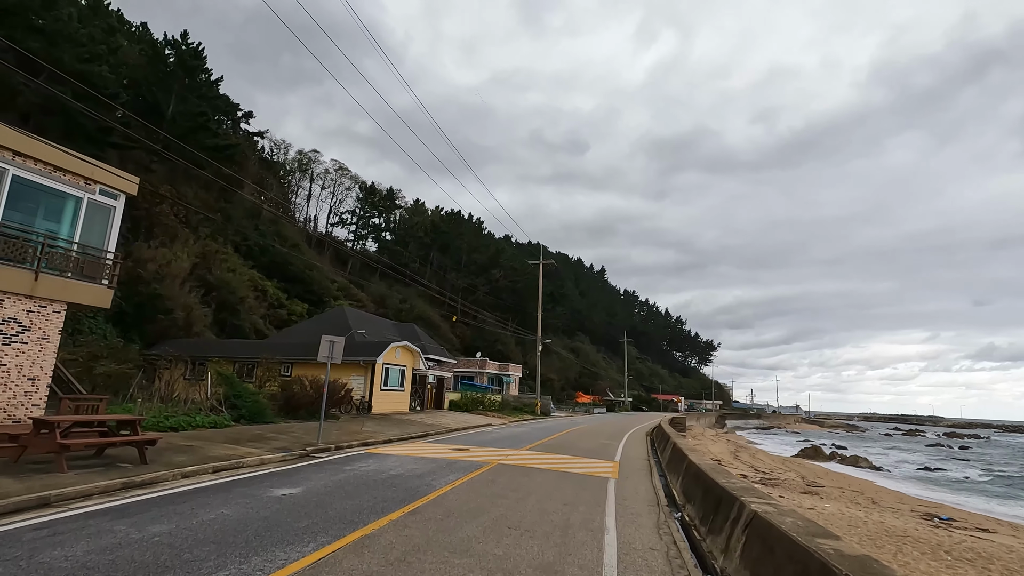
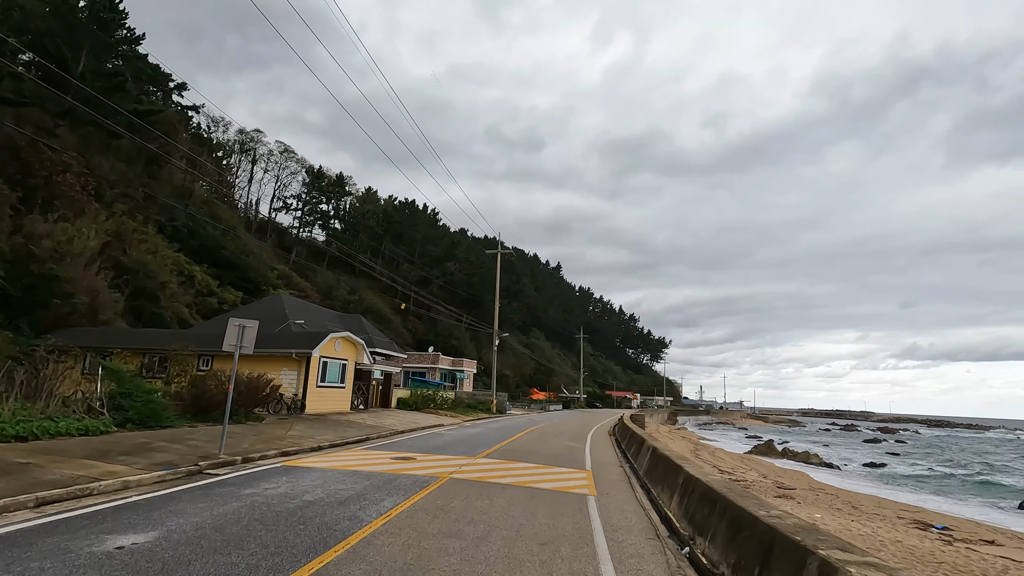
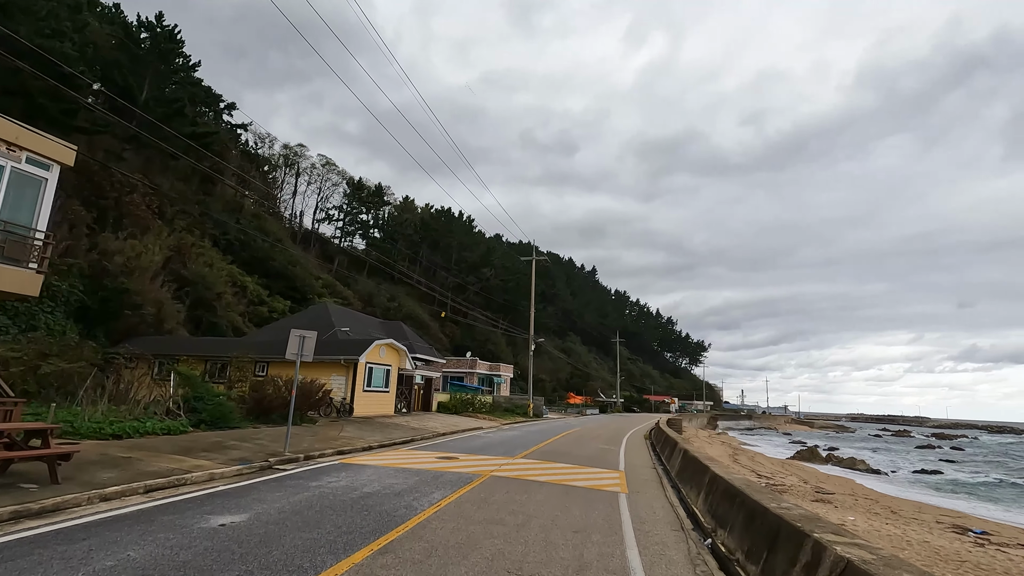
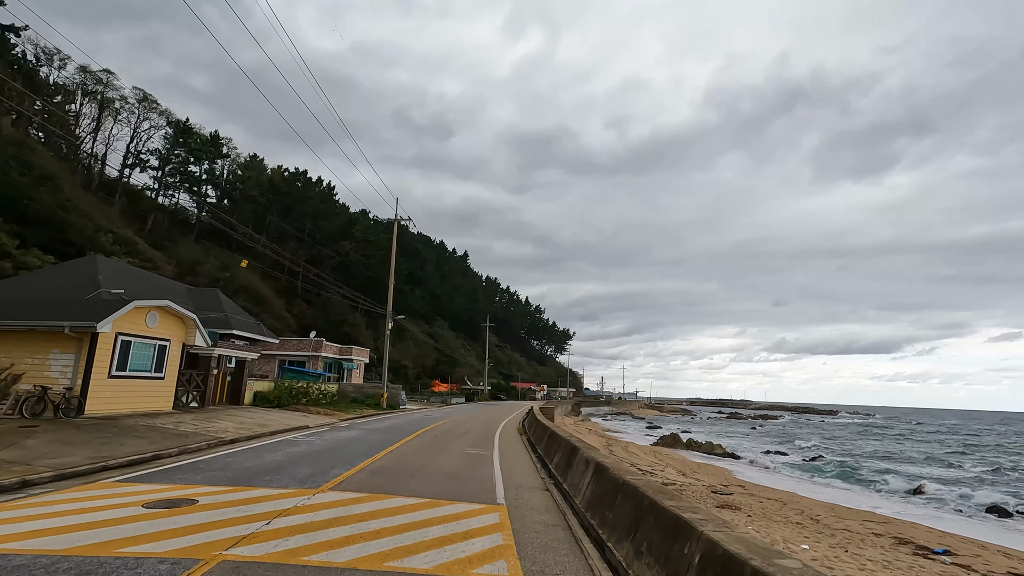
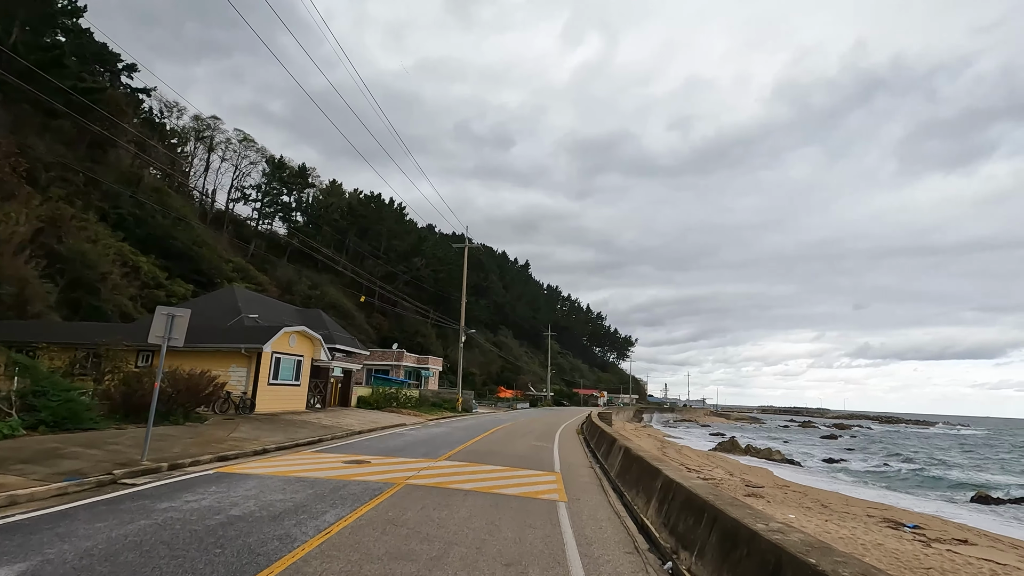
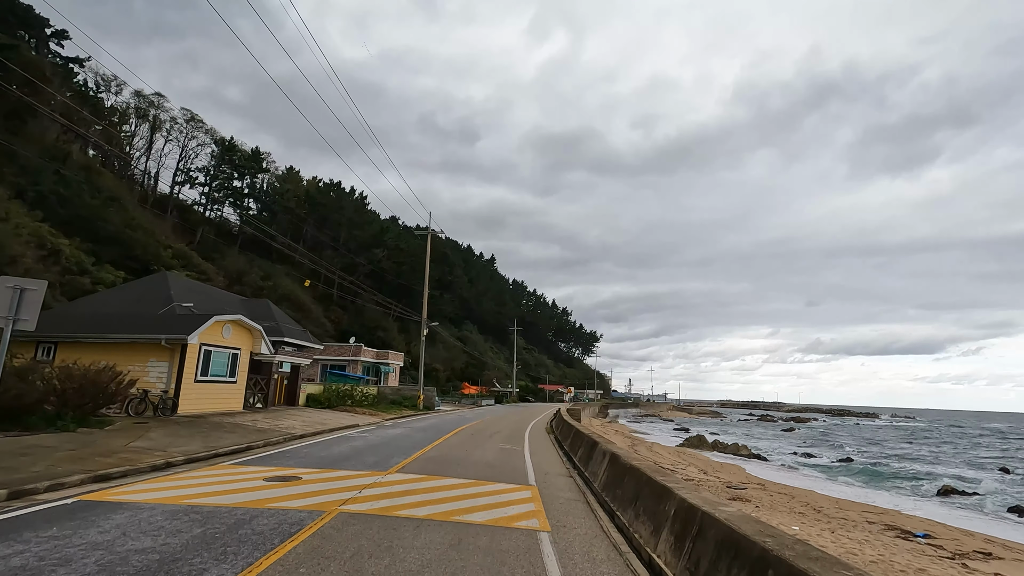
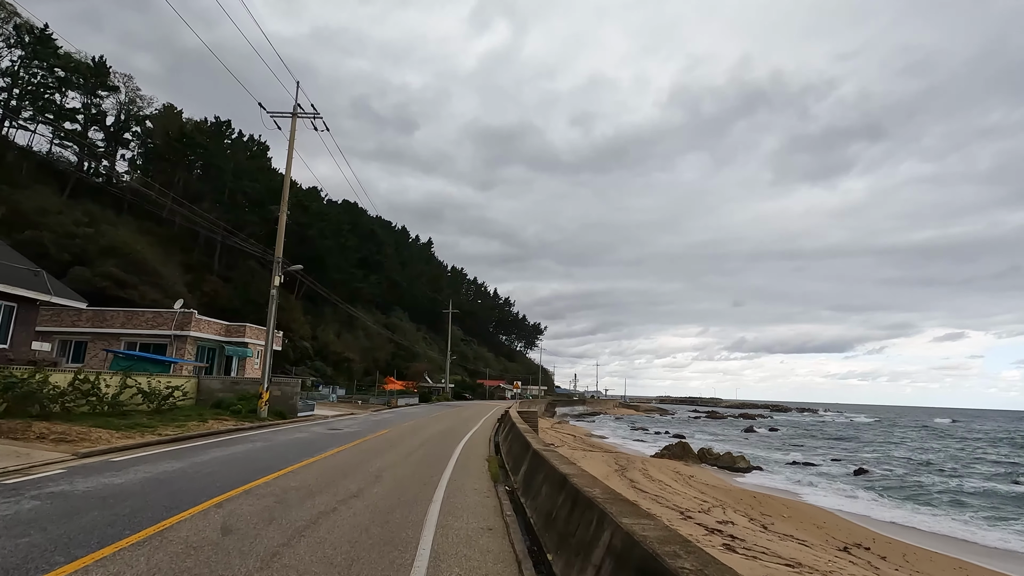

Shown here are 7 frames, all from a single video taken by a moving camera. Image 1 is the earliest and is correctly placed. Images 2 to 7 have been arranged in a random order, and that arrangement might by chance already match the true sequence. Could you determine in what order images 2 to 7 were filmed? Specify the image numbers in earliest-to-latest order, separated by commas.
3, 2, 5, 6, 4, 7
